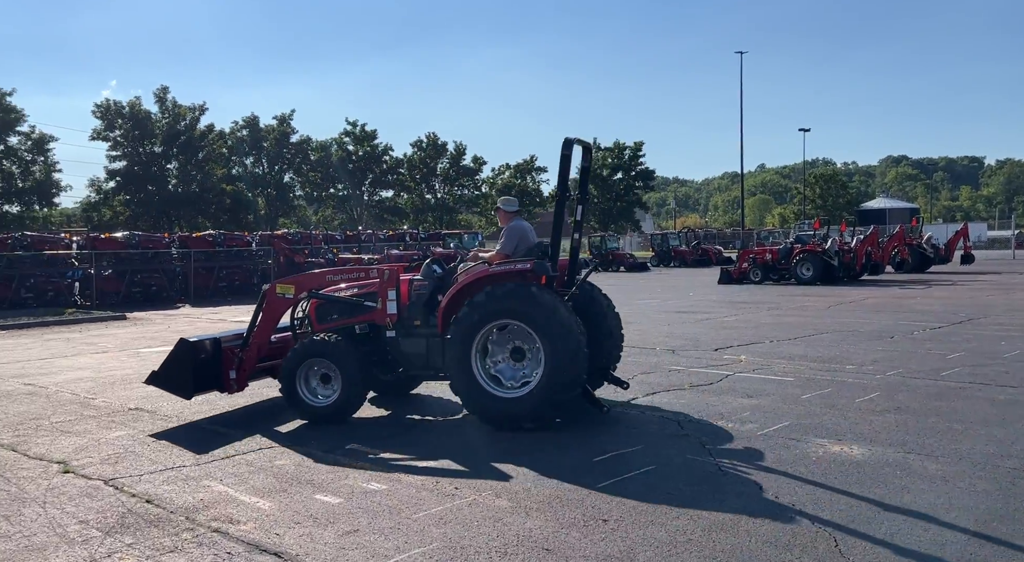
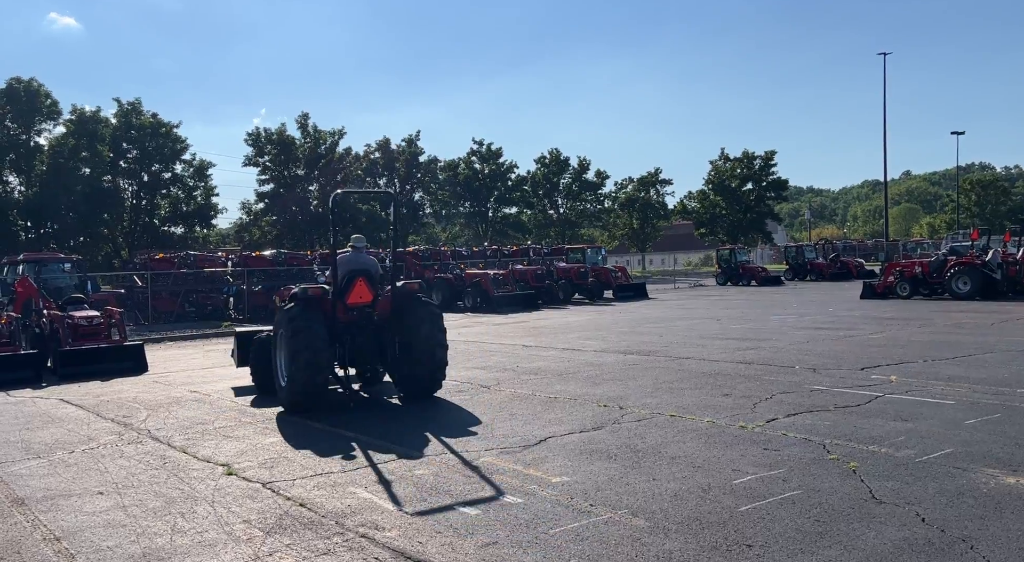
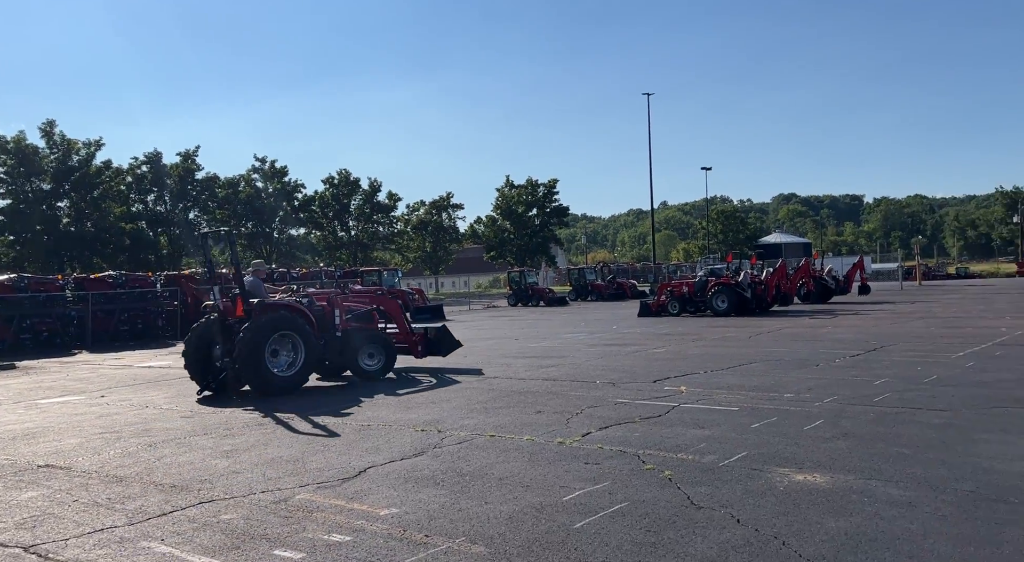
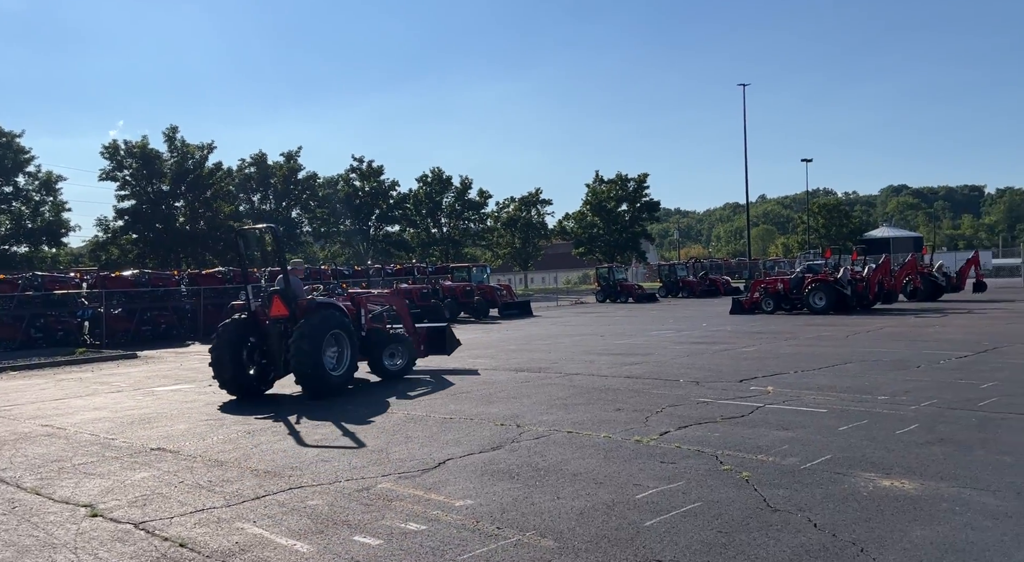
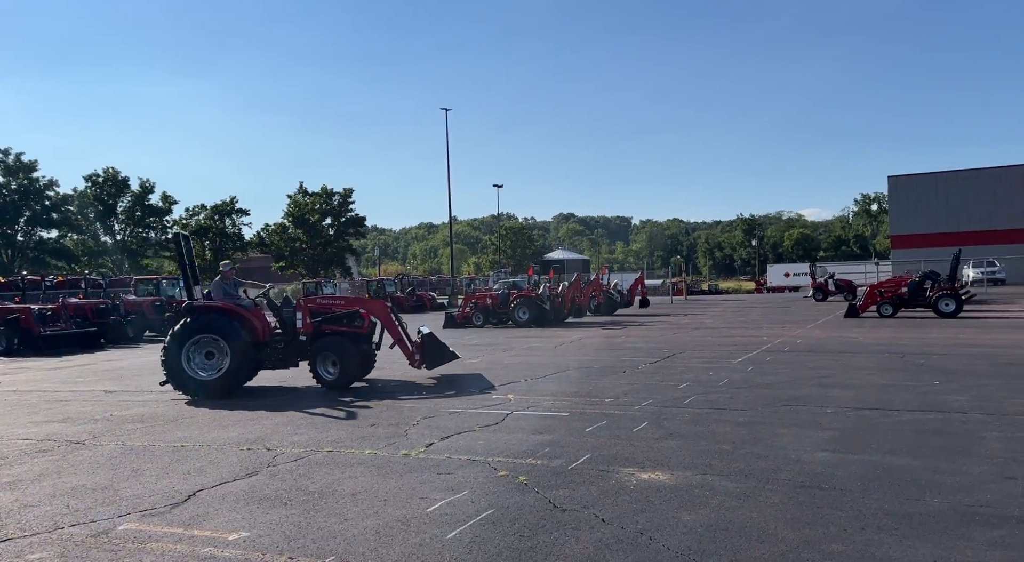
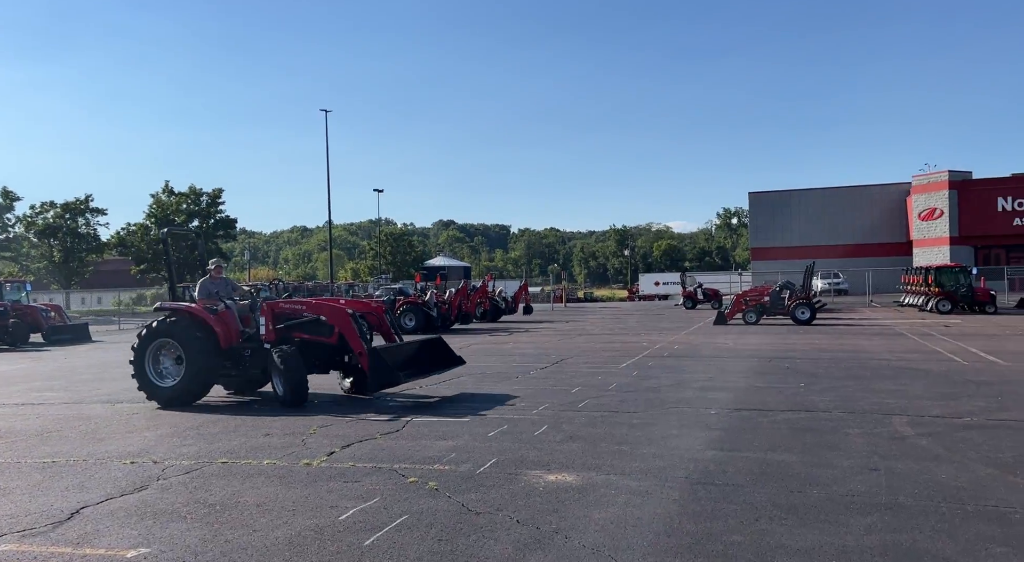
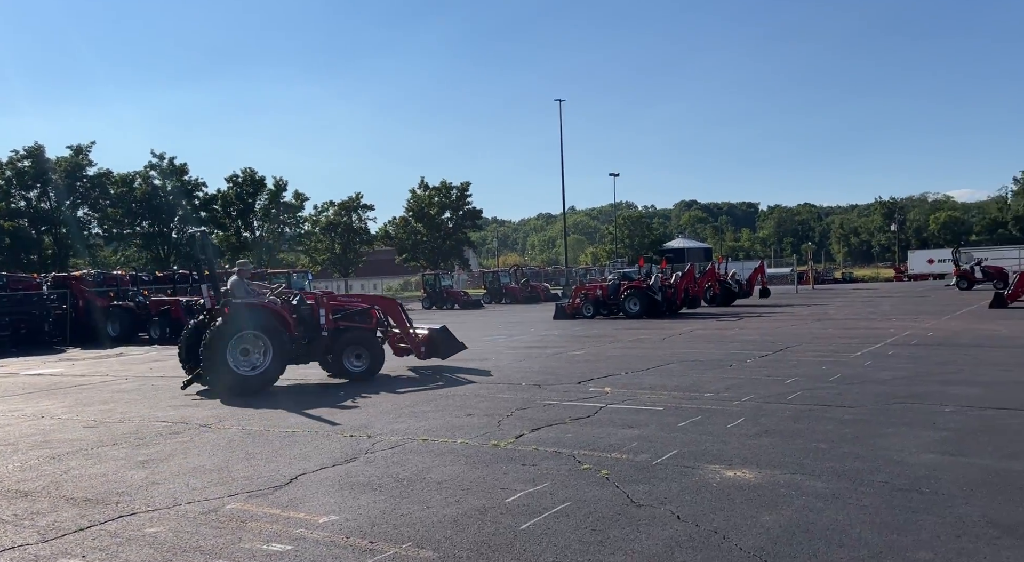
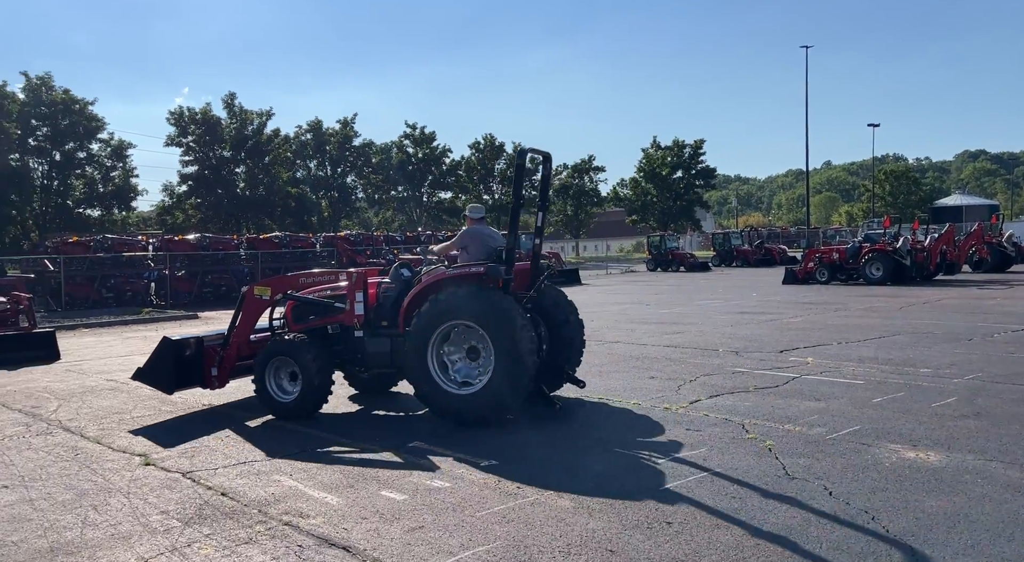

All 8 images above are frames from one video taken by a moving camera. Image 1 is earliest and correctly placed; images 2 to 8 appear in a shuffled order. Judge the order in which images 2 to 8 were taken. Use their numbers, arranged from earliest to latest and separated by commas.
8, 2, 4, 3, 7, 5, 6
